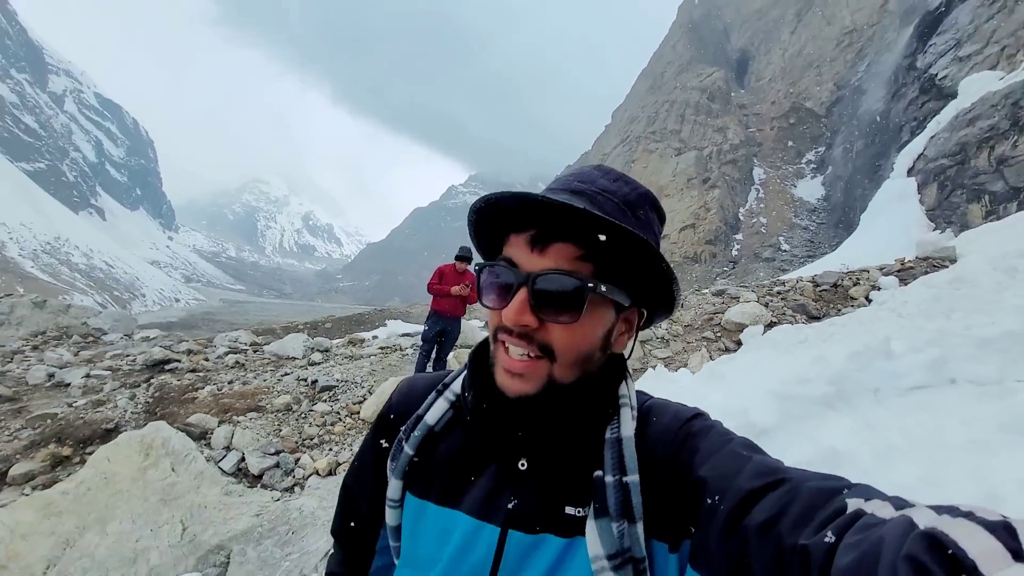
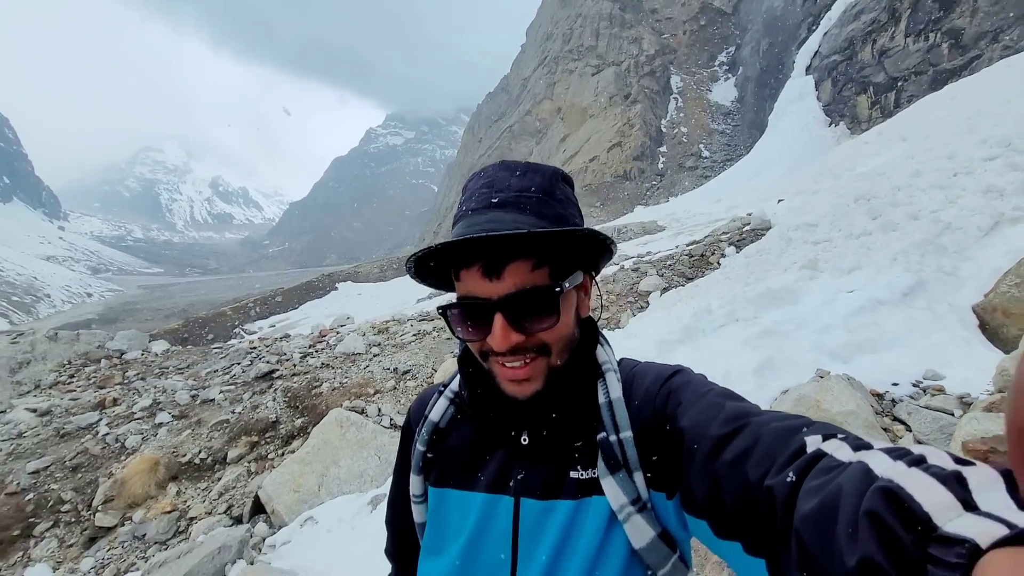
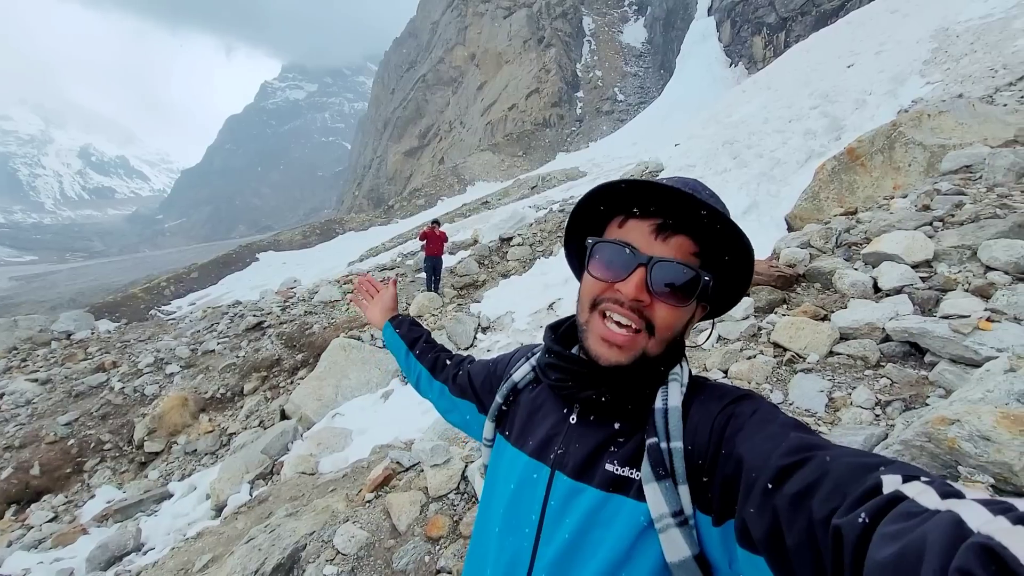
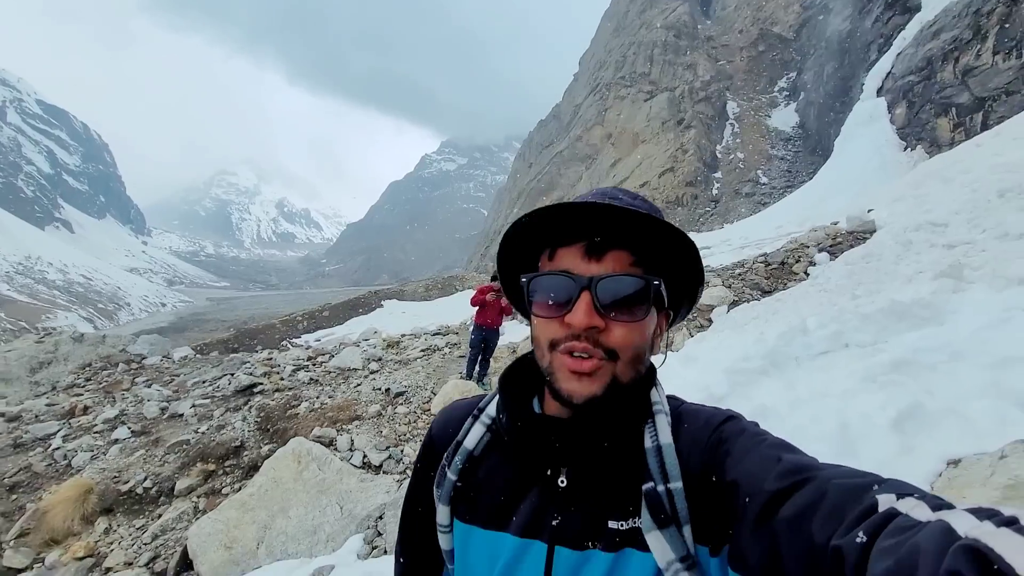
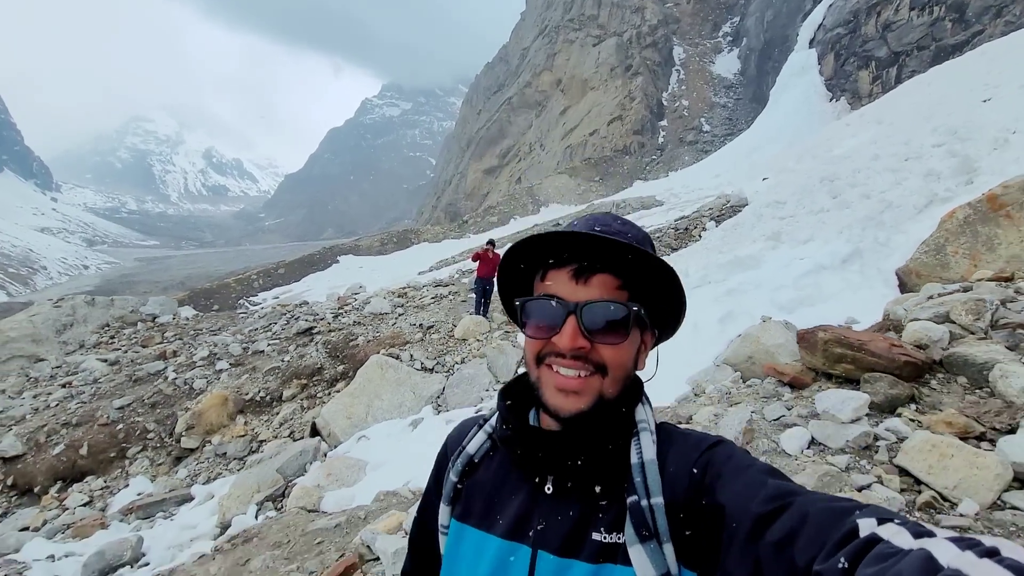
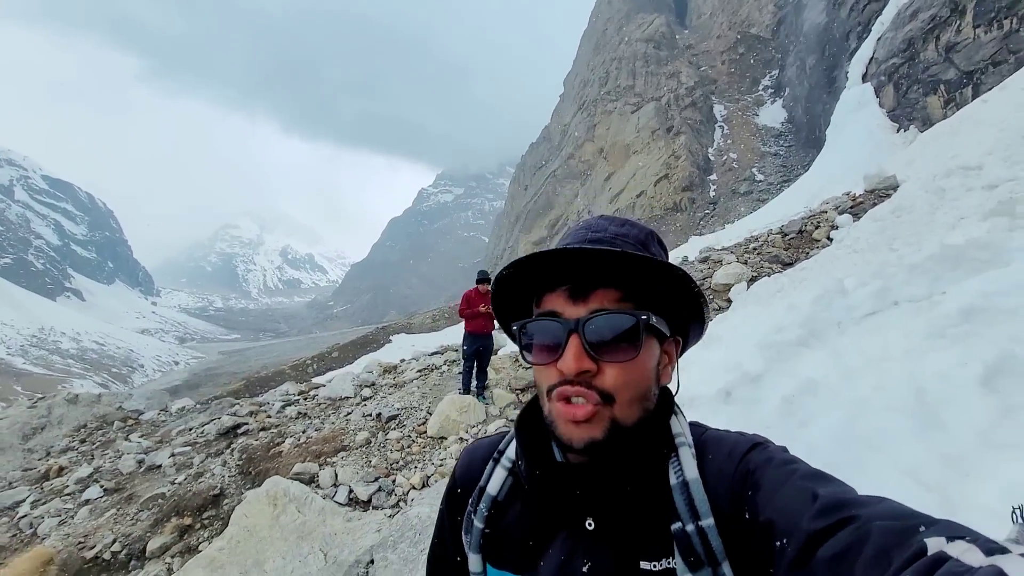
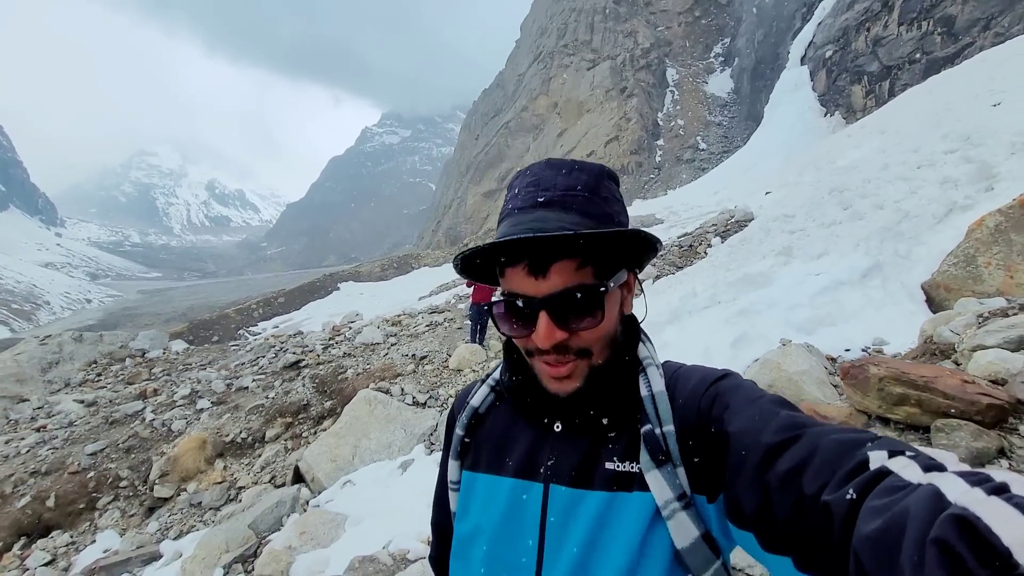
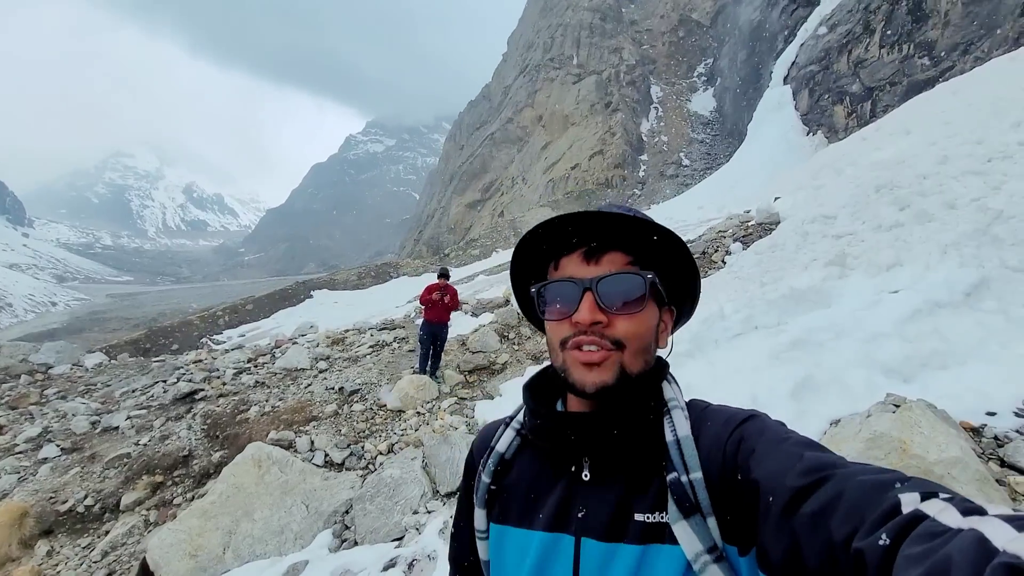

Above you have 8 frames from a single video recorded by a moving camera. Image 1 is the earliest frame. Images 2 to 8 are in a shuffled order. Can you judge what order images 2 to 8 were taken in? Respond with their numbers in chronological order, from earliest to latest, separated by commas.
6, 4, 8, 2, 7, 5, 3
